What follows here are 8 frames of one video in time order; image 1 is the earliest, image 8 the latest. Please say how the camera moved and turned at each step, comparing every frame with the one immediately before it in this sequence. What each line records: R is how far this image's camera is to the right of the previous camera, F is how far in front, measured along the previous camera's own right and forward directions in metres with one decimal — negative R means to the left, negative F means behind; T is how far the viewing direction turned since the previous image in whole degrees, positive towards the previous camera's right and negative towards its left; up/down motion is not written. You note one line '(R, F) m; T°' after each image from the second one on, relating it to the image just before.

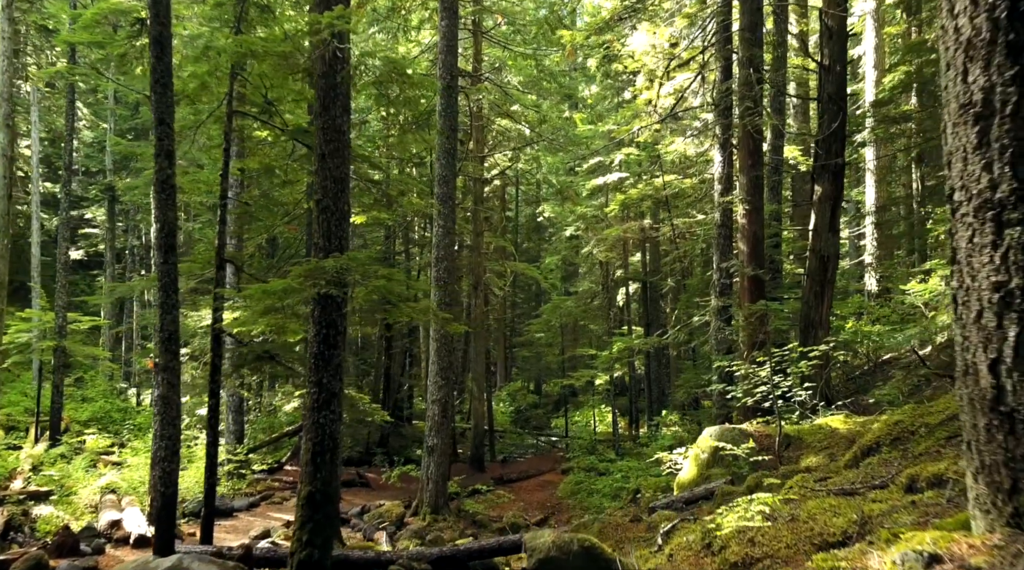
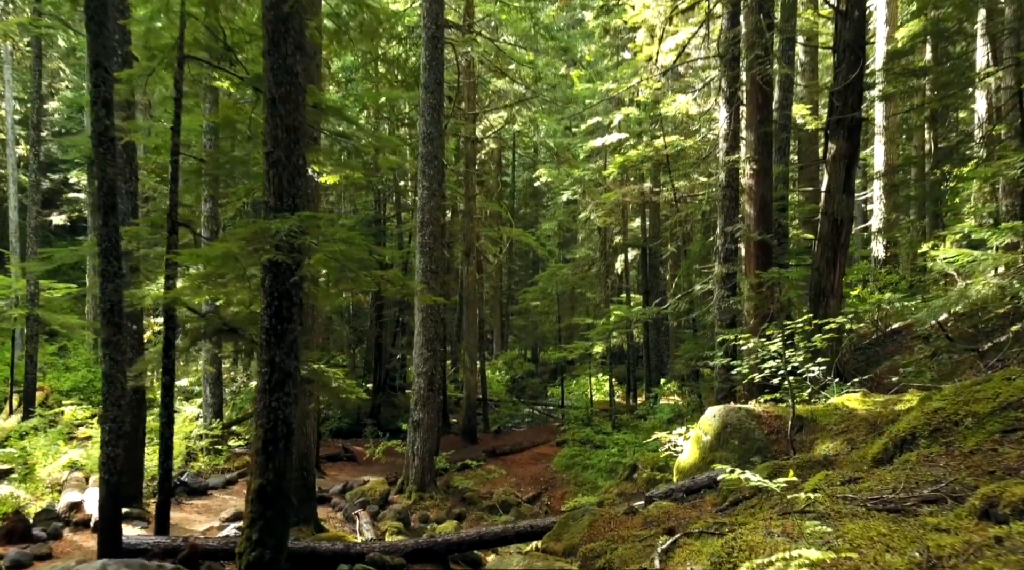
(+0.2, +1.0) m; 0°
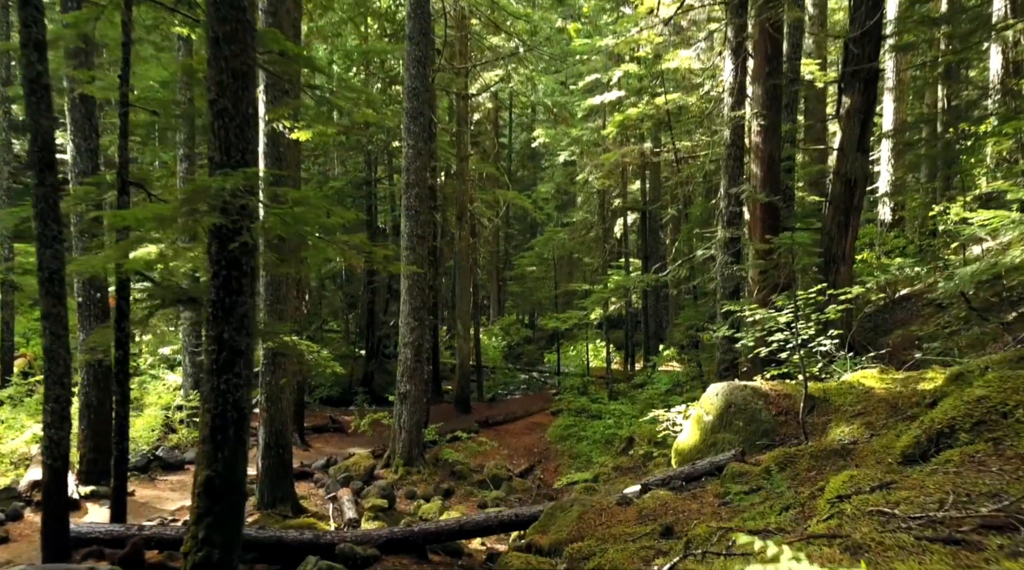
(+0.2, +0.9) m; 0°
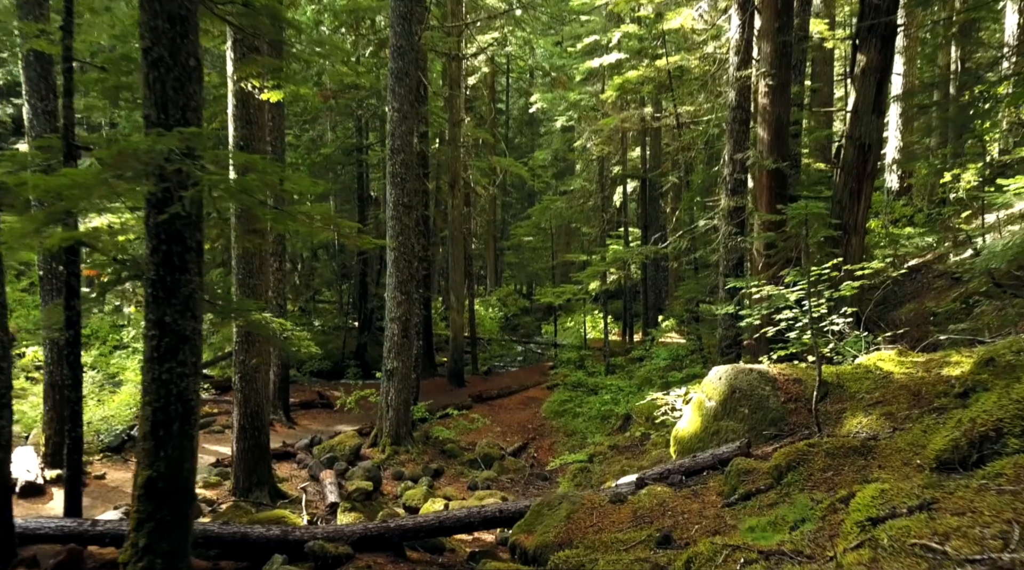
(+0.1, +0.8) m; 0°
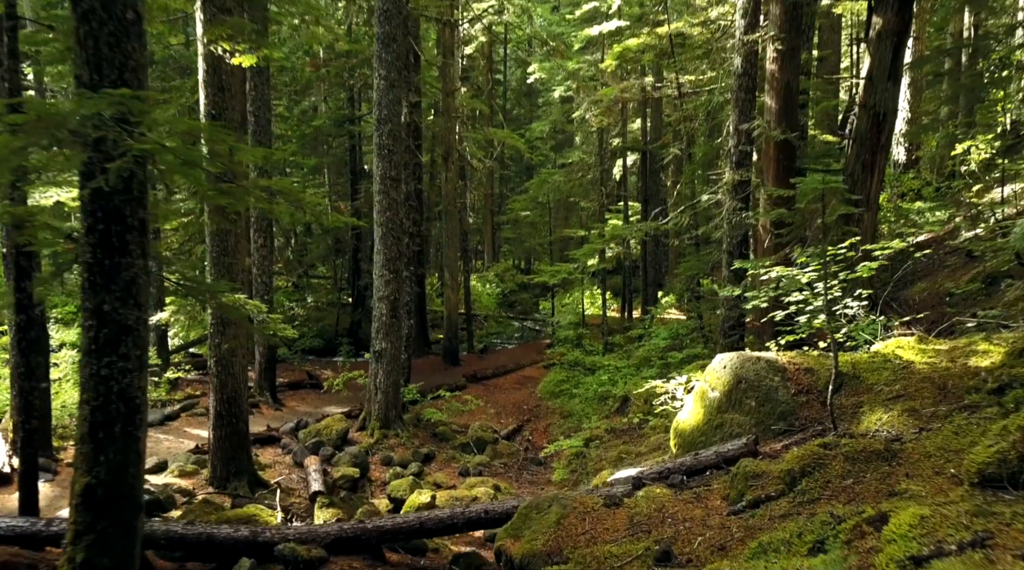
(+0.1, +0.7) m; 0°
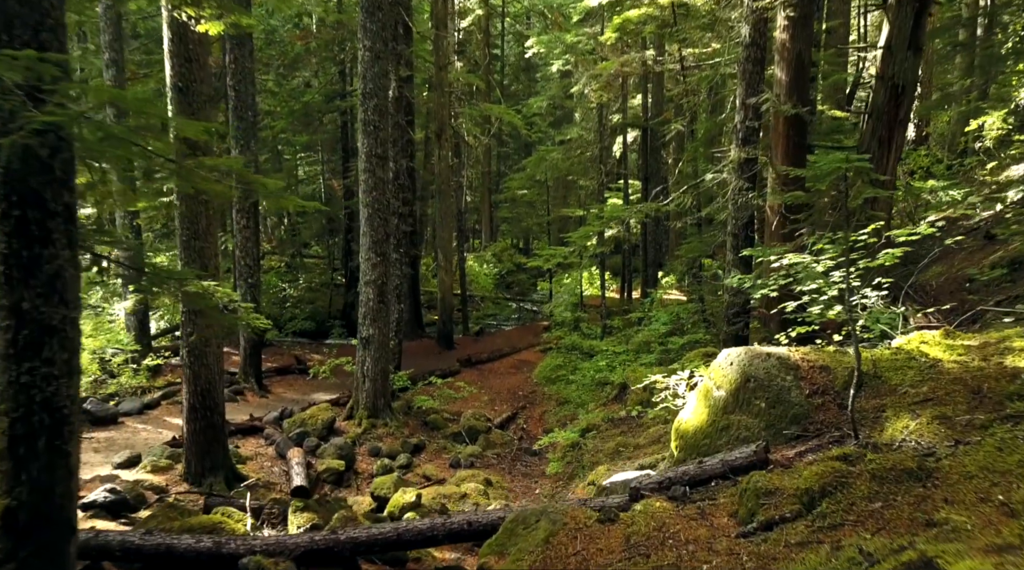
(+0.1, +0.7) m; 0°
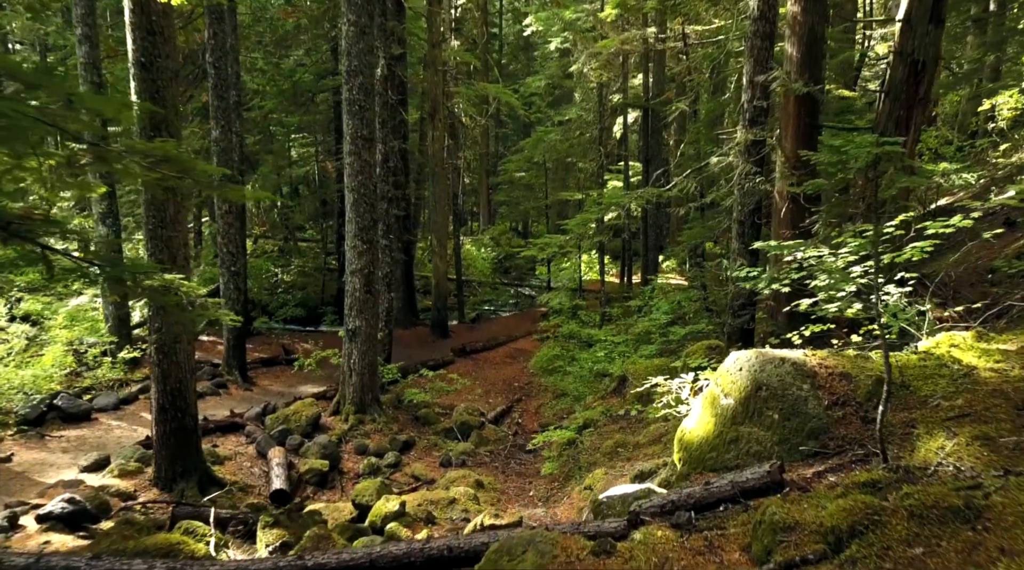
(+0.1, +0.7) m; 0°
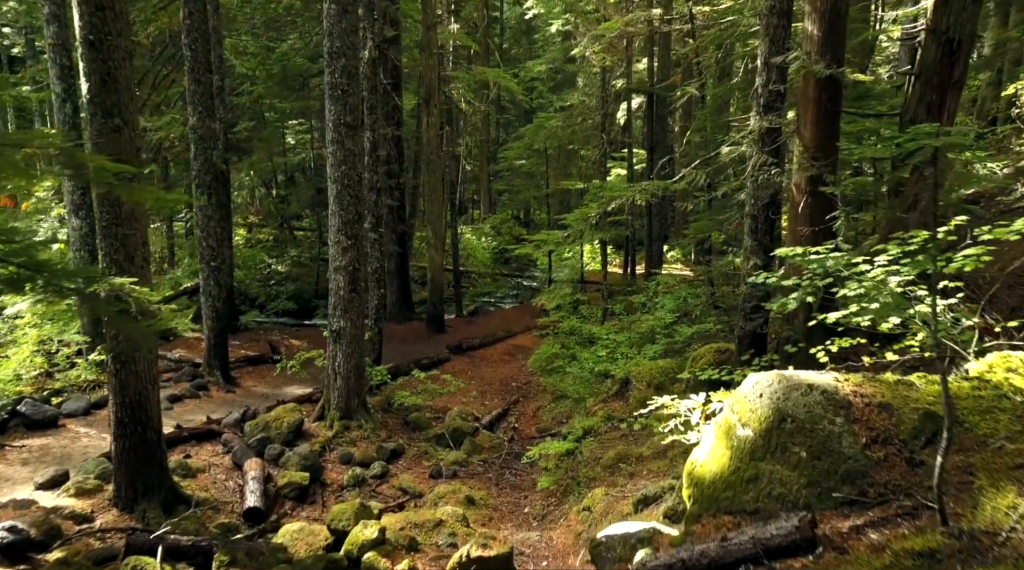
(+0.1, +0.9) m; 0°
